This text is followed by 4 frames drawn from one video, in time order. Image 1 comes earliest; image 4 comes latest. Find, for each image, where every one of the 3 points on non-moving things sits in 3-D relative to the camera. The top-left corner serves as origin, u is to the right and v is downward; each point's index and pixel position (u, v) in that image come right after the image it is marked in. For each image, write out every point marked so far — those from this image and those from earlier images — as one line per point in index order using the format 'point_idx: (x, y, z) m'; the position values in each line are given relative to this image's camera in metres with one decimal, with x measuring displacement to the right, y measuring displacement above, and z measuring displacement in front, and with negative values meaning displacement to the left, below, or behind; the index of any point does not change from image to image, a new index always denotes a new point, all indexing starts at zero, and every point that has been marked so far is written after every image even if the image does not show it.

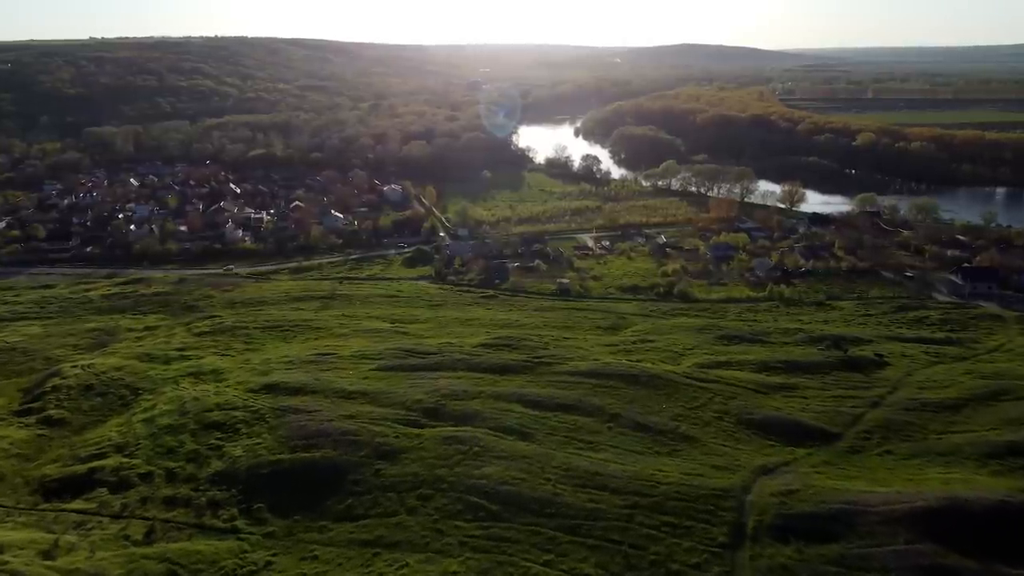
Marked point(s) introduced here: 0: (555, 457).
0: (+1.0, -4.0, +17.9) m
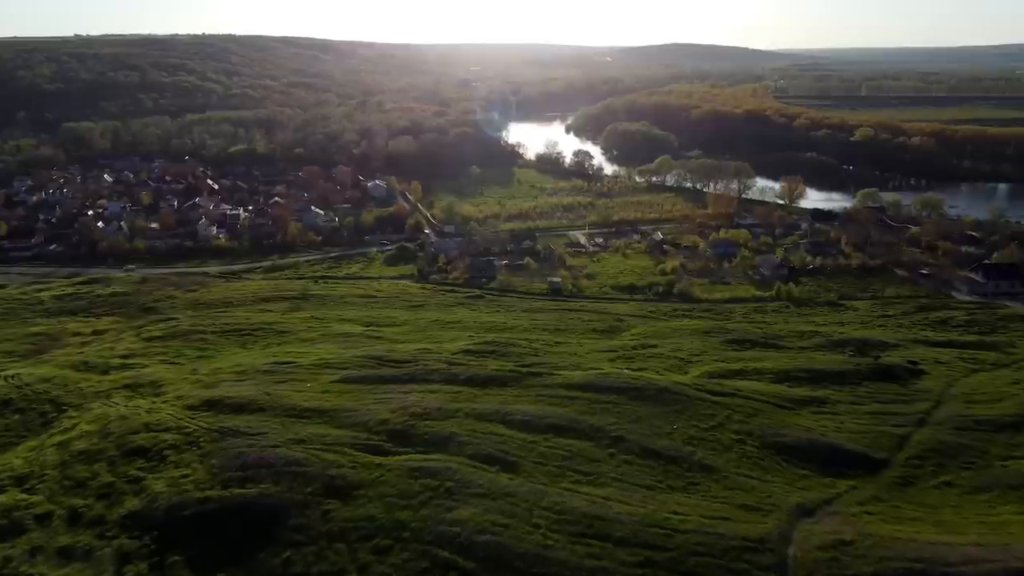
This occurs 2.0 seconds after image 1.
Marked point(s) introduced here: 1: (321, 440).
0: (+0.7, -4.0, +14.6) m
1: (-4.3, -3.4, +17.2) m
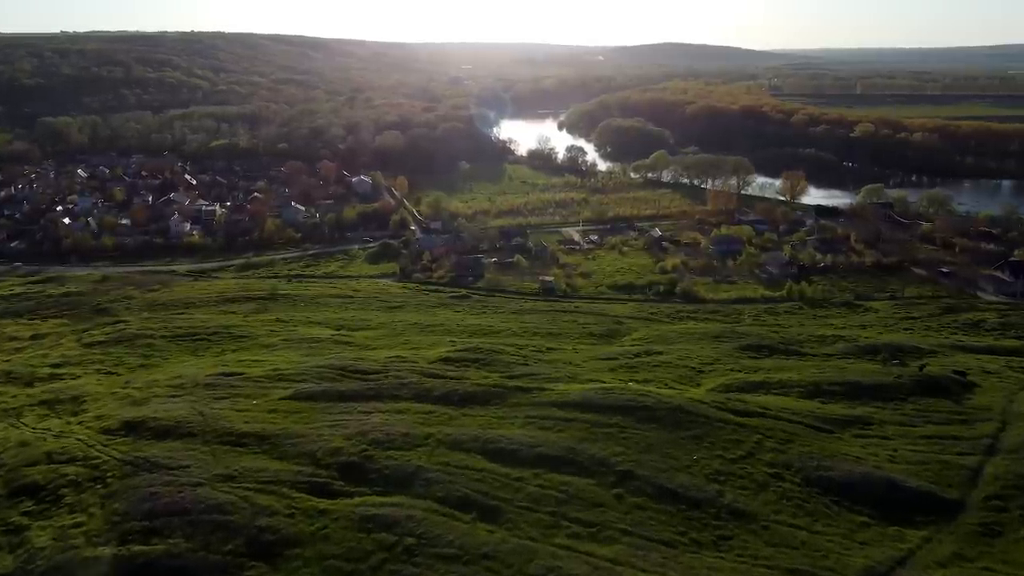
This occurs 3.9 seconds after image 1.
0: (+0.3, -3.9, +11.2) m
1: (-4.6, -3.4, +13.8) m
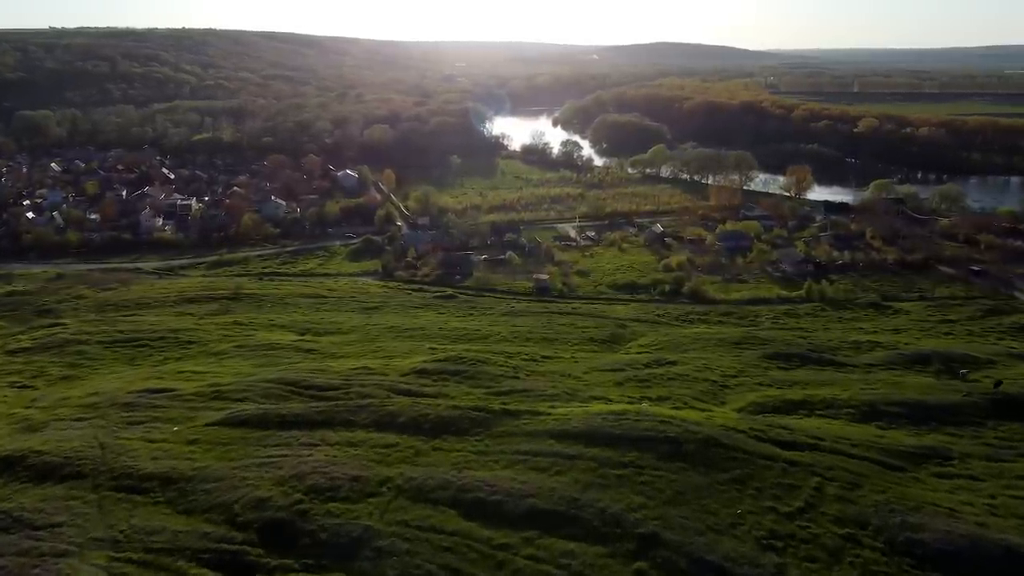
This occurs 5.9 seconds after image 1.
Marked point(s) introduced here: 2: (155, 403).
0: (+0.1, -3.9, +7.6) m
1: (-4.9, -3.4, +10.1) m
2: (-7.6, -2.4, +16.1) m
